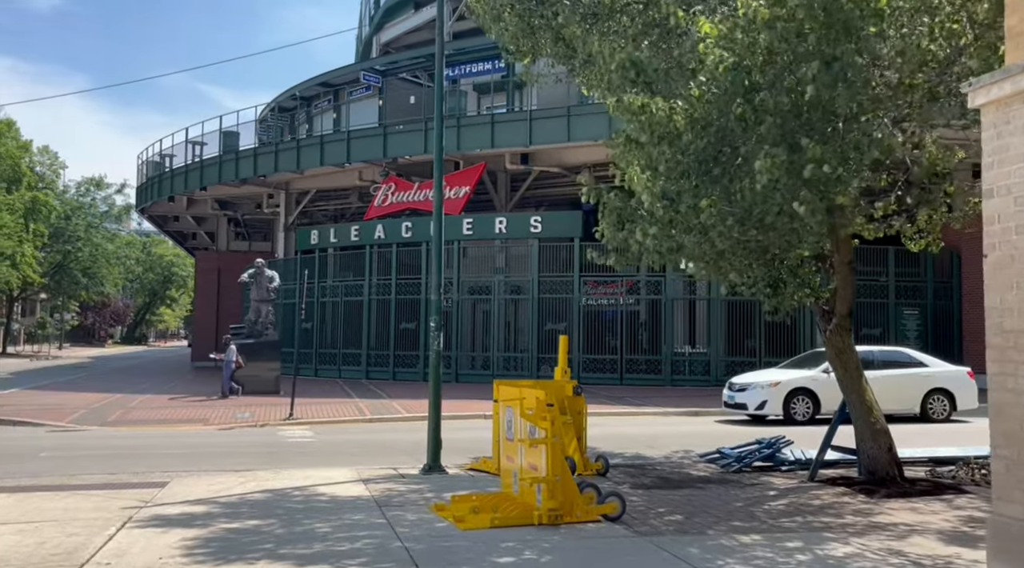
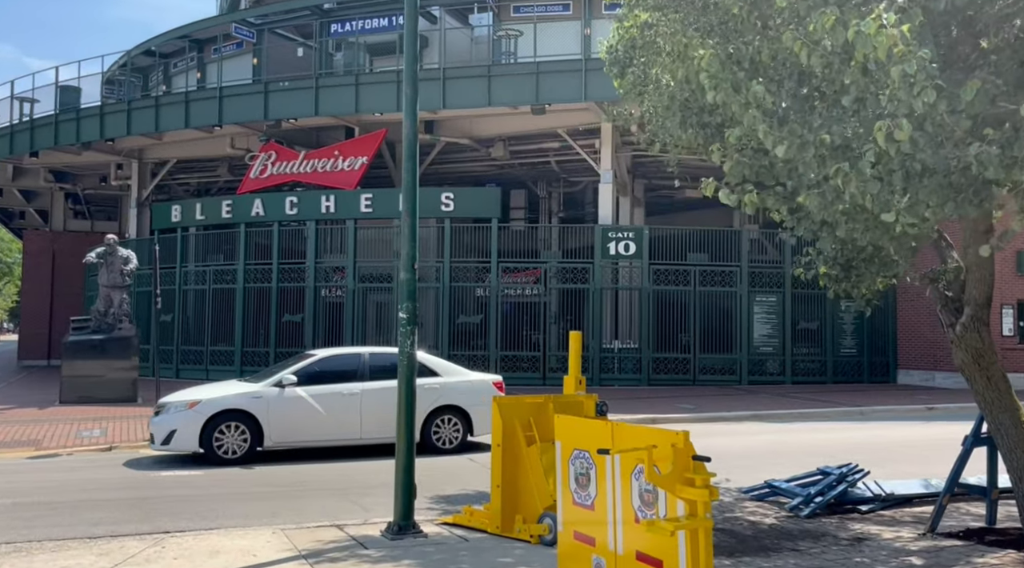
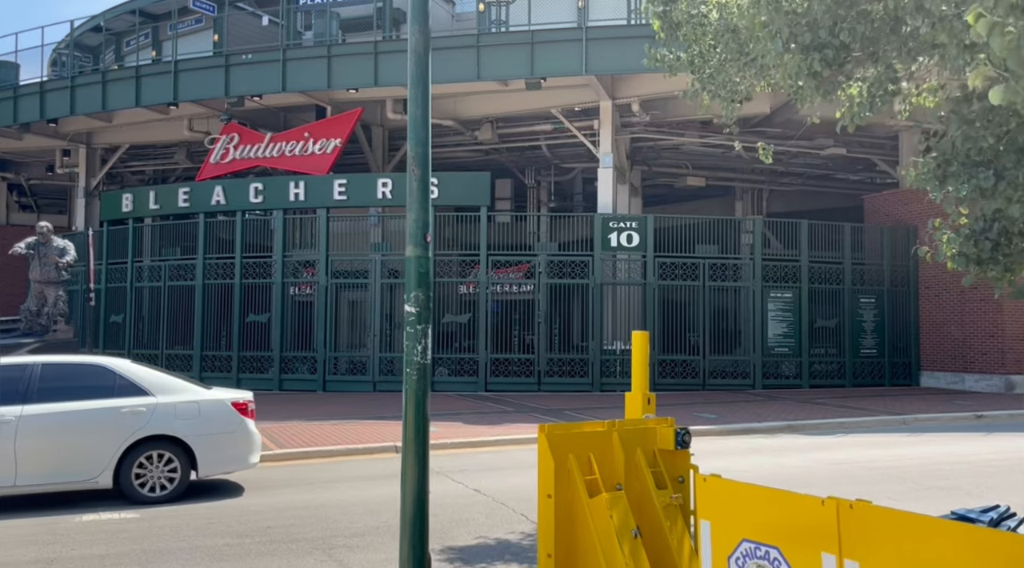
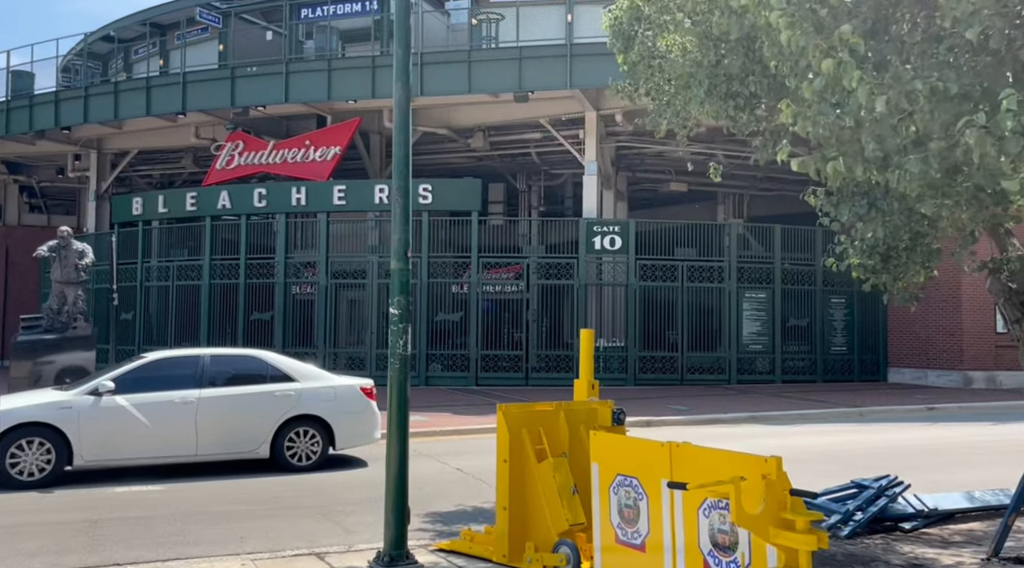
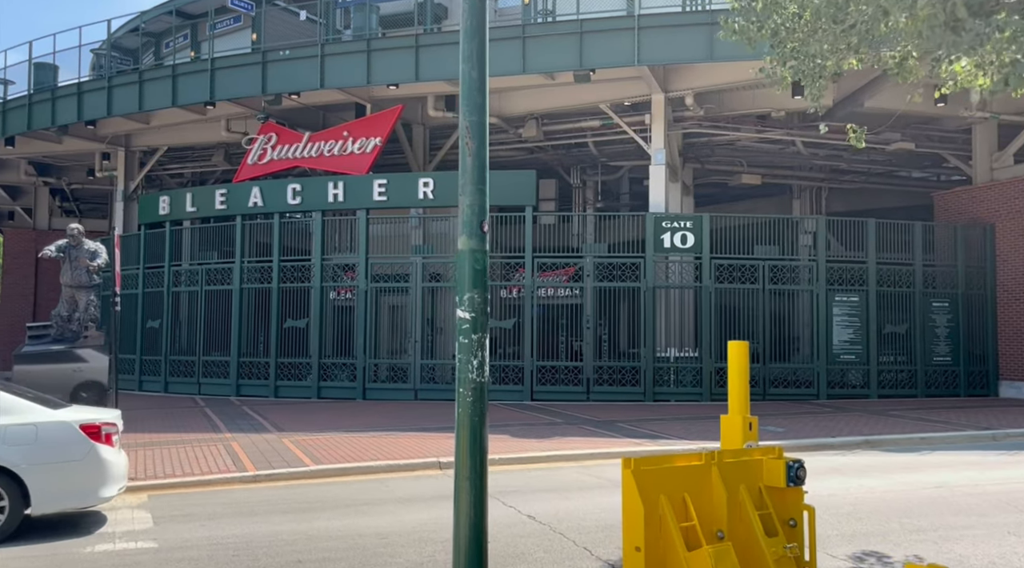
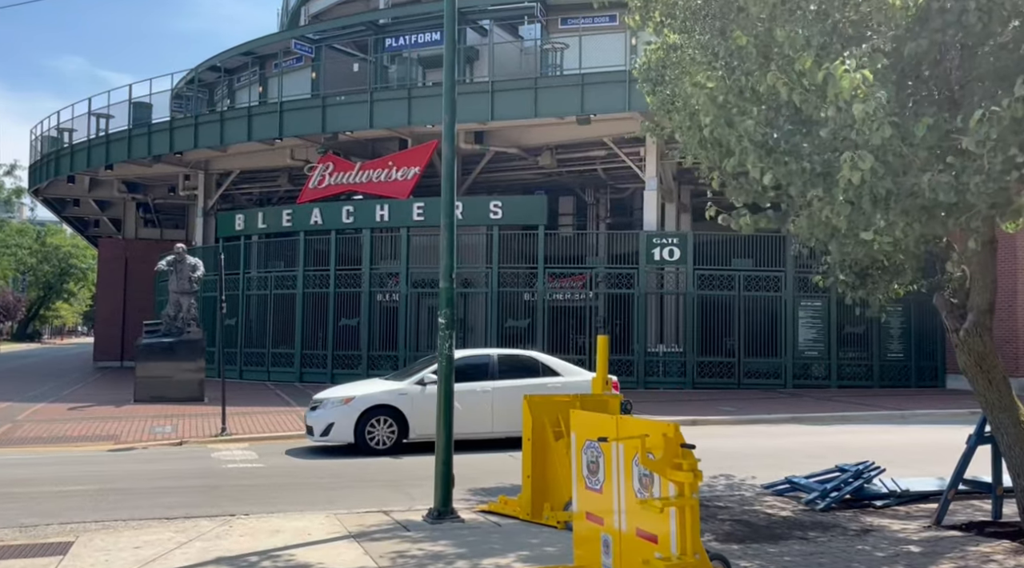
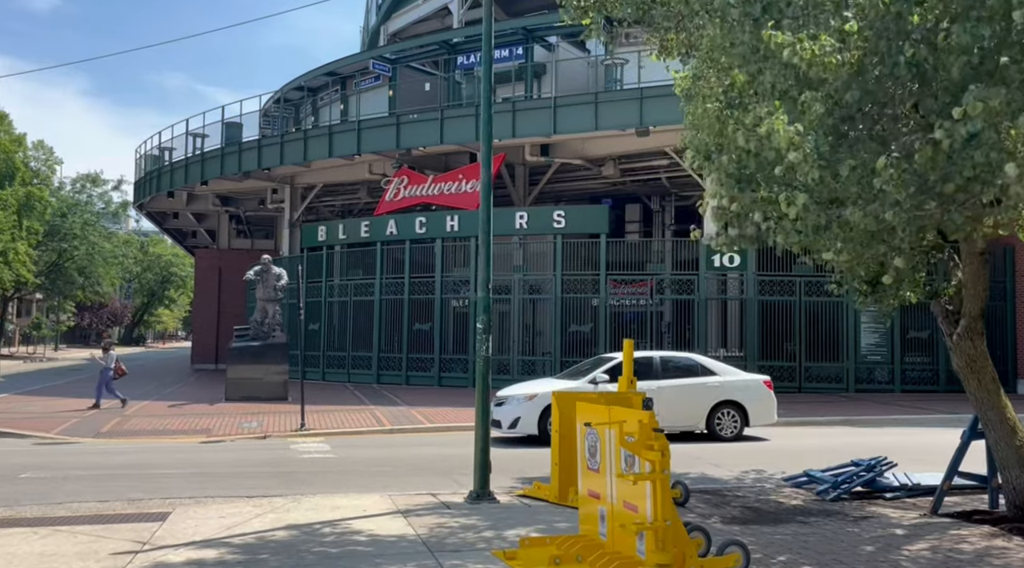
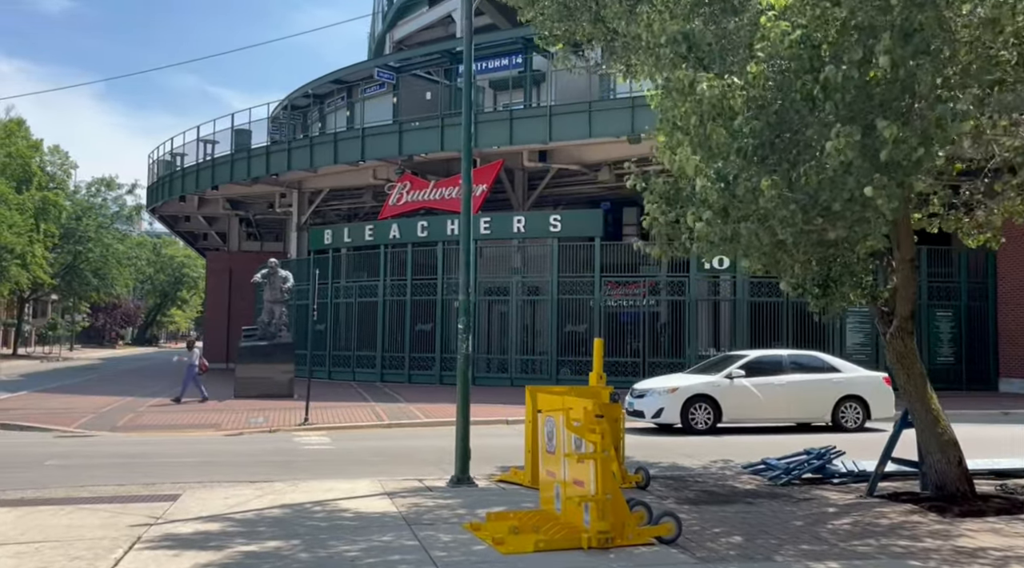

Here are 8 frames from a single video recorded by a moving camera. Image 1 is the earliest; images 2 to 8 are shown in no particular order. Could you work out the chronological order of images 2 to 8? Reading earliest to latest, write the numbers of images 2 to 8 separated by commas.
8, 7, 6, 2, 4, 3, 5
